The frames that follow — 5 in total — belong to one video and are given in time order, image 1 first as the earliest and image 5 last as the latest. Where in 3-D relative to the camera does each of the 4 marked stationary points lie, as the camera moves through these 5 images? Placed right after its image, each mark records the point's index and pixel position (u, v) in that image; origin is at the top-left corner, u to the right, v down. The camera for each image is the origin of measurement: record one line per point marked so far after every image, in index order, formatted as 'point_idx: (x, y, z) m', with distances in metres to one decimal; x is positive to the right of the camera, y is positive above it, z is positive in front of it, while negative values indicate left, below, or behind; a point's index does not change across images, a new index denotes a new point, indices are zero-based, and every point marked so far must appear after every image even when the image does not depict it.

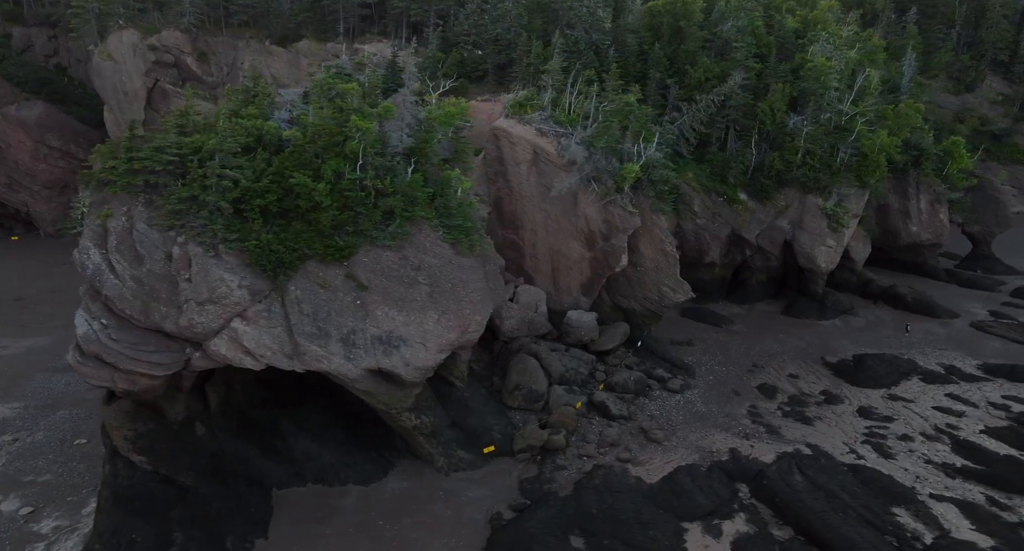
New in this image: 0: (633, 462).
0: (+3.7, -5.8, +19.2) m
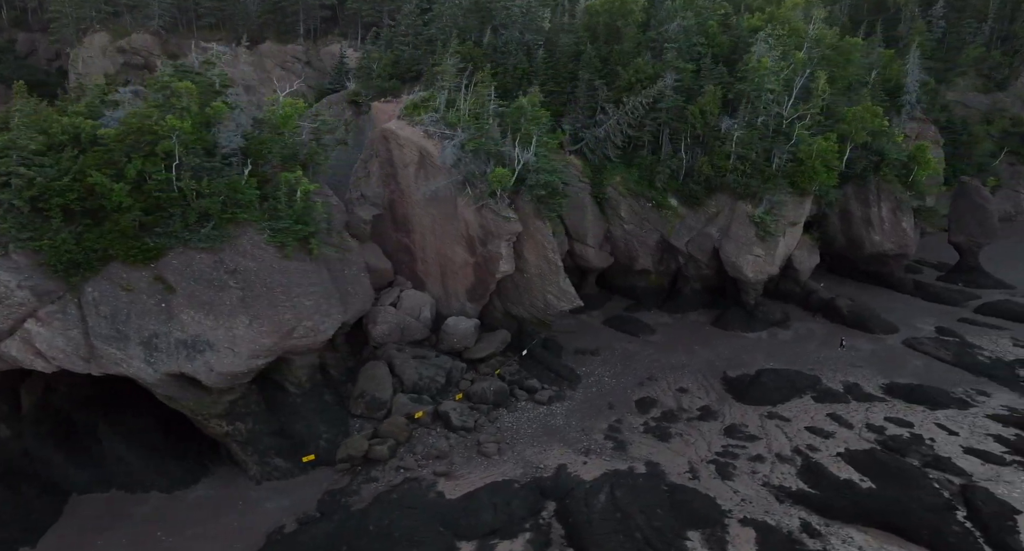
0: (-1.9, -6.0, +18.5) m
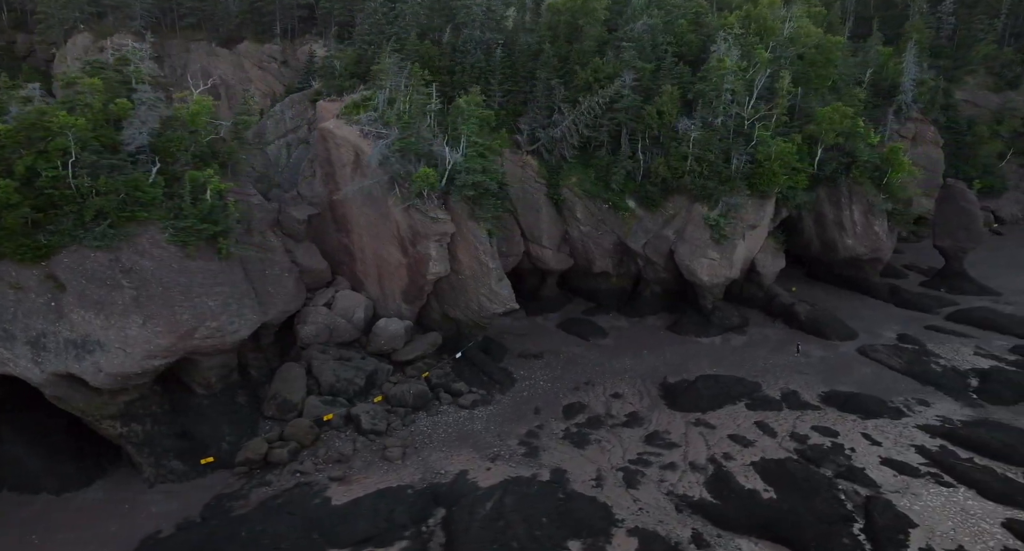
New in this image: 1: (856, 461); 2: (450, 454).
0: (-5.0, -6.0, +18.1) m
1: (+10.7, -5.8, +19.4) m
2: (-2.0, -5.7, +19.9) m
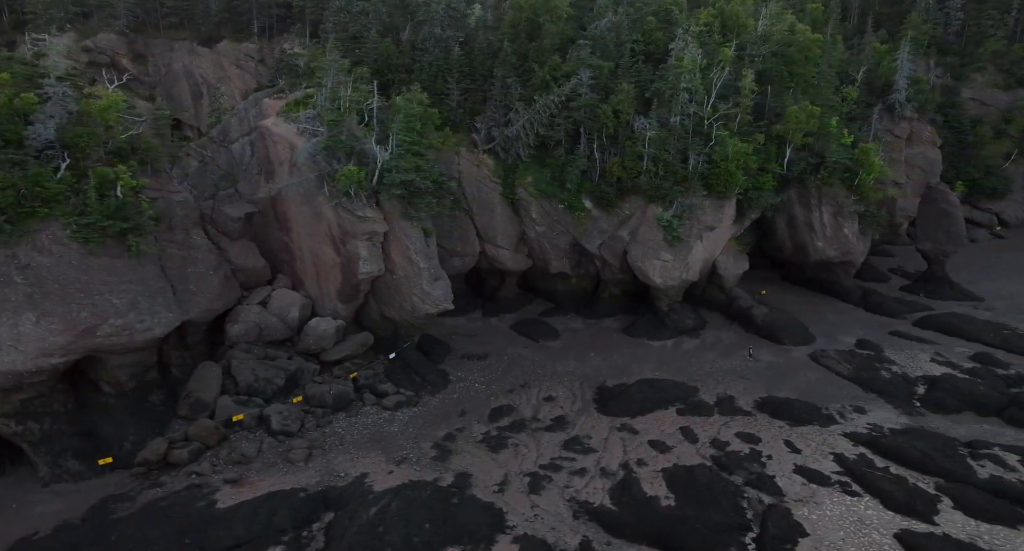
0: (-7.9, -6.0, +17.8) m
1: (+7.8, -5.9, +18.8) m
2: (-4.9, -5.7, +19.5) m
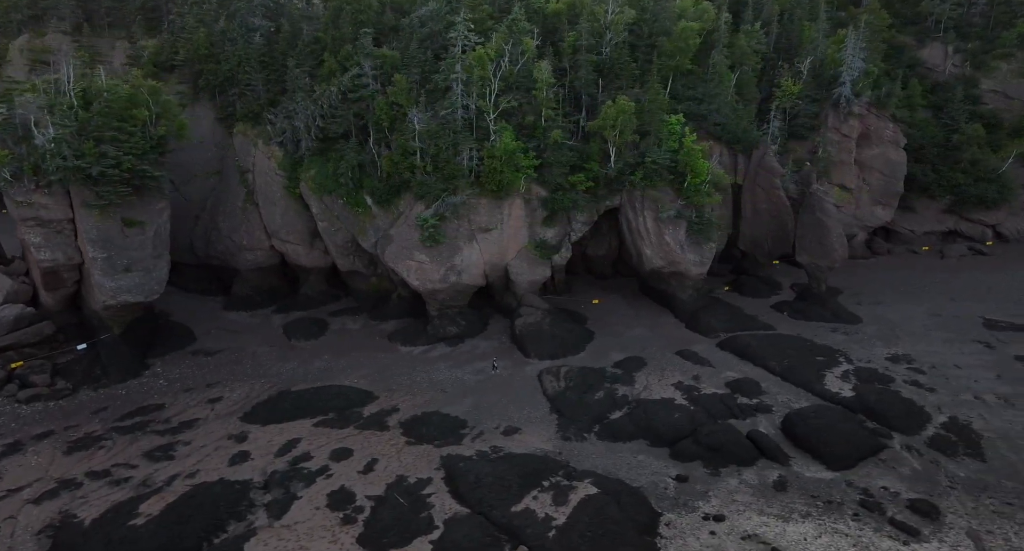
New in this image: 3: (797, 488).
0: (-21.4, -5.4, +17.1) m
1: (-5.7, -5.9, +16.9) m
2: (-18.2, -5.3, +18.5) m
3: (+8.4, -6.3, +18.3) m
